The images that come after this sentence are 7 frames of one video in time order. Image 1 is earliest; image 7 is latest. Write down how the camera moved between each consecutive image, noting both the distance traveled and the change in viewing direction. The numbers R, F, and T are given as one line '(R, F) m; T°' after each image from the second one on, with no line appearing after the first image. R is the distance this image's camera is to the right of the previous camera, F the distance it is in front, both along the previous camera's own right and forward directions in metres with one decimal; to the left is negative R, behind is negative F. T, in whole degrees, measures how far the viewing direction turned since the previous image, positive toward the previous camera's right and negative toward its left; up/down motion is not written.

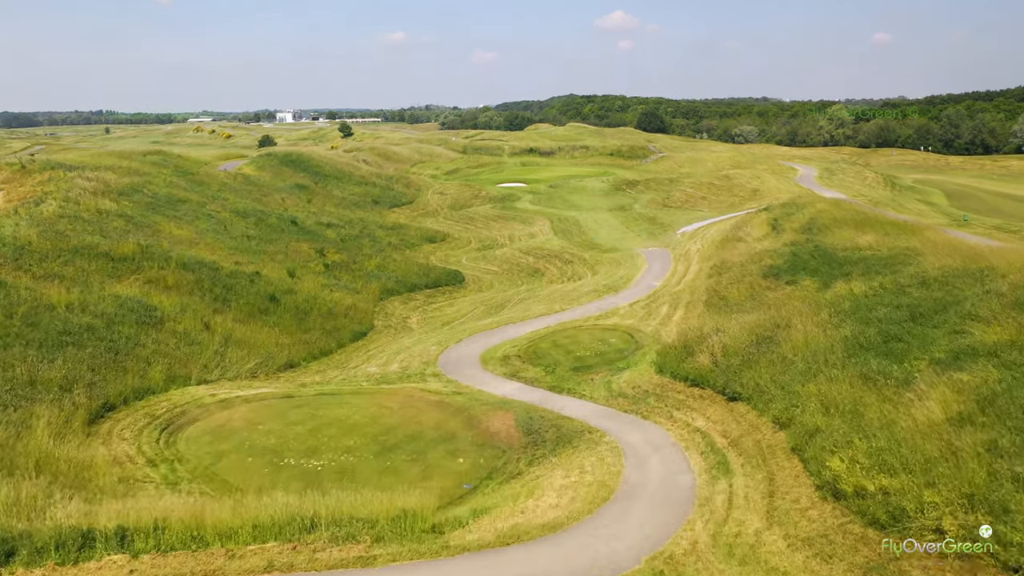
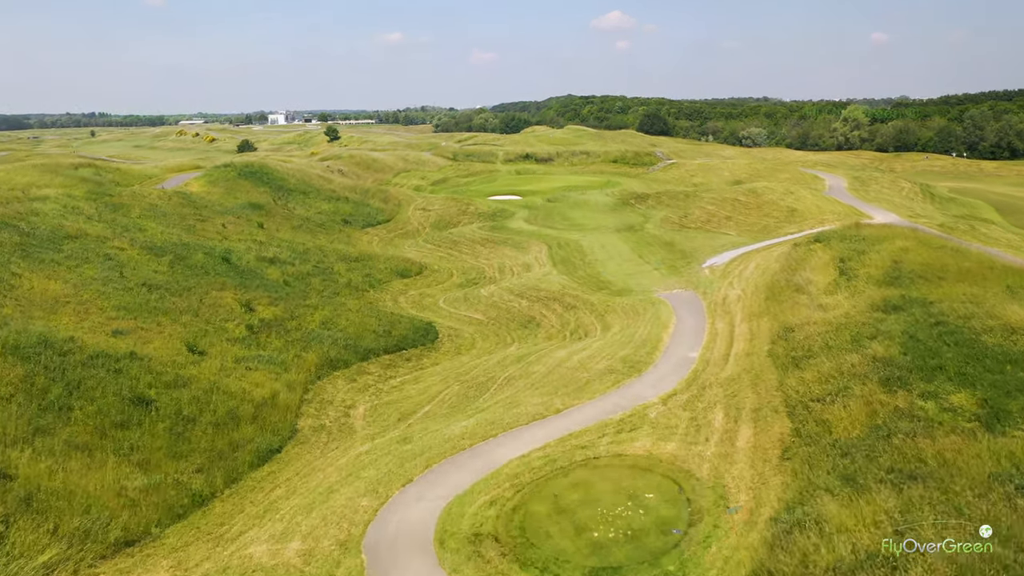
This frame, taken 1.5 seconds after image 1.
(+0.4, +6.9) m; 0°
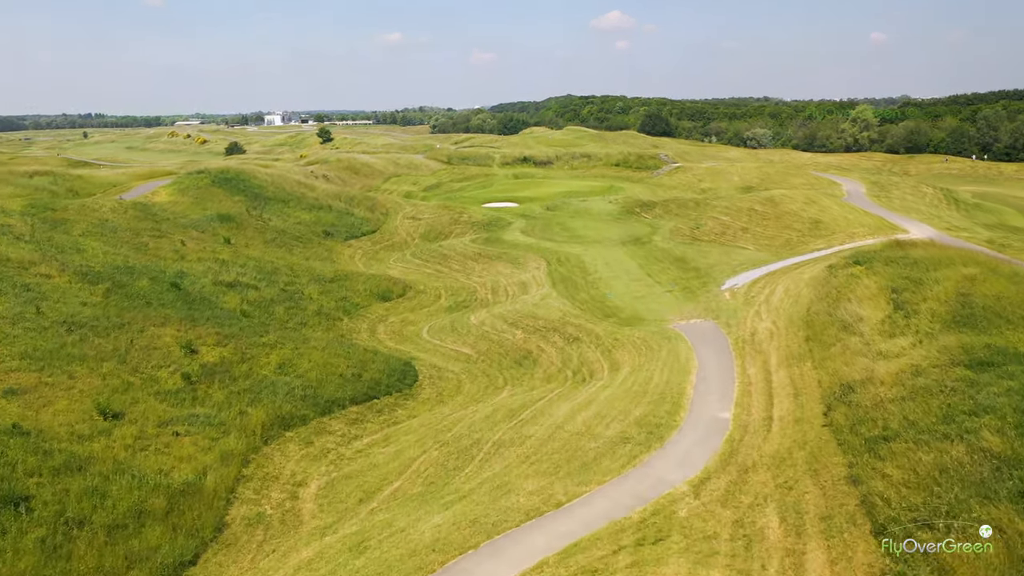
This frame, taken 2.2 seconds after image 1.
(+0.2, +3.6) m; 0°
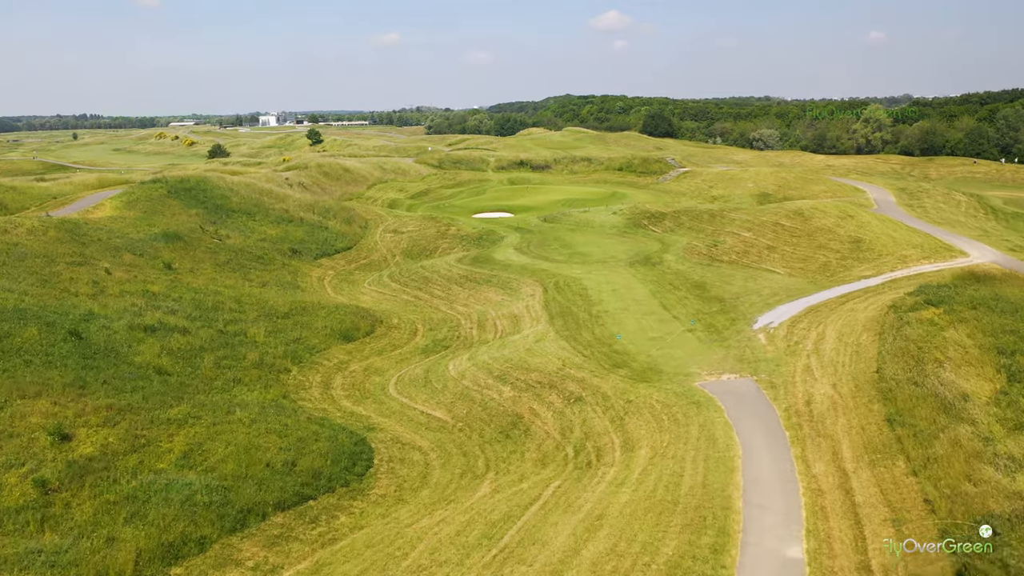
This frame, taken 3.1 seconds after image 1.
(+0.3, +4.8) m; 0°
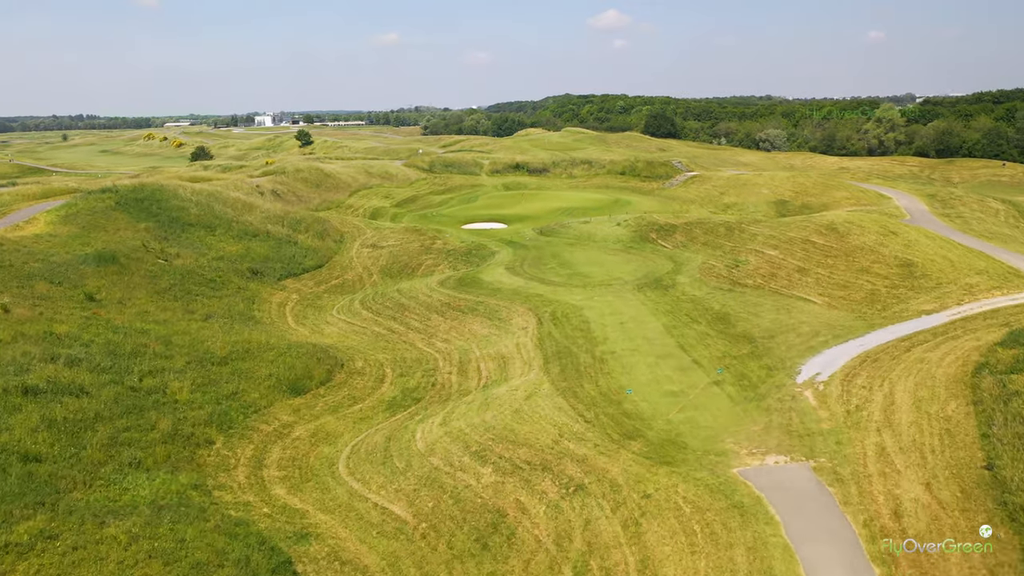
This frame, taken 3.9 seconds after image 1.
(+0.4, +4.4) m; 0°
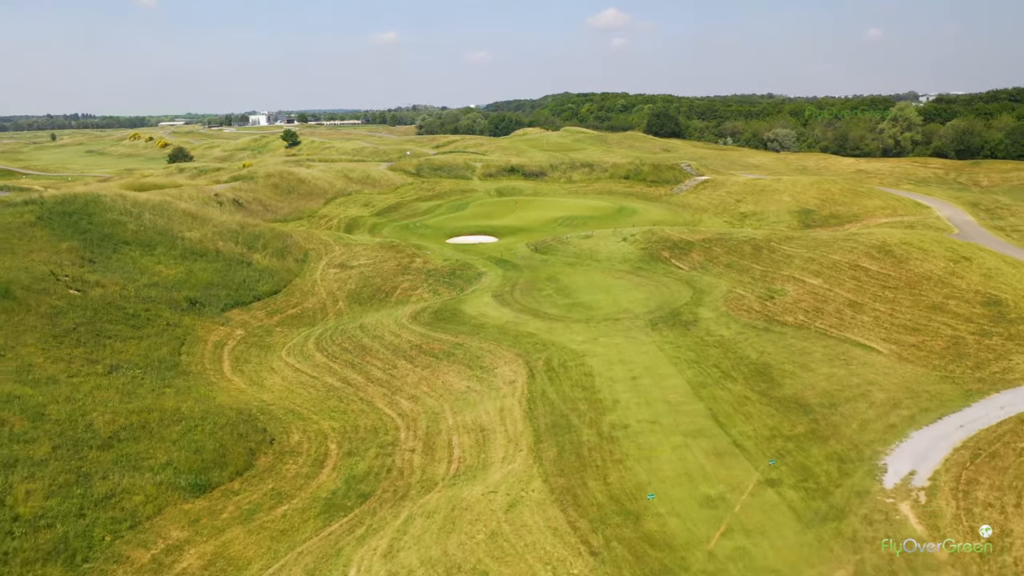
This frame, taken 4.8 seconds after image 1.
(+0.4, +5.1) m; 0°
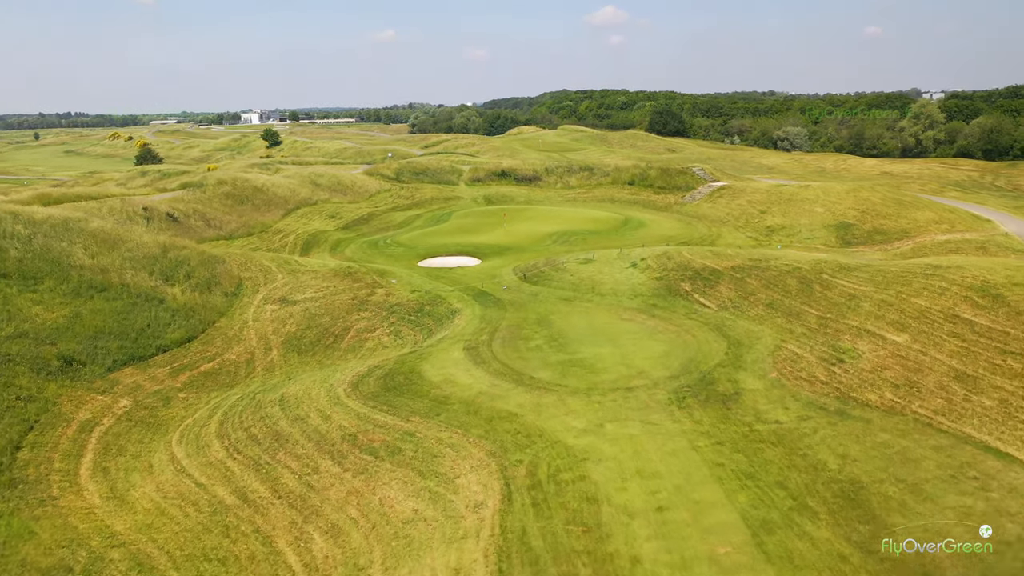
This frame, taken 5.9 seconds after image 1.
(+0.6, +6.4) m; 0°
